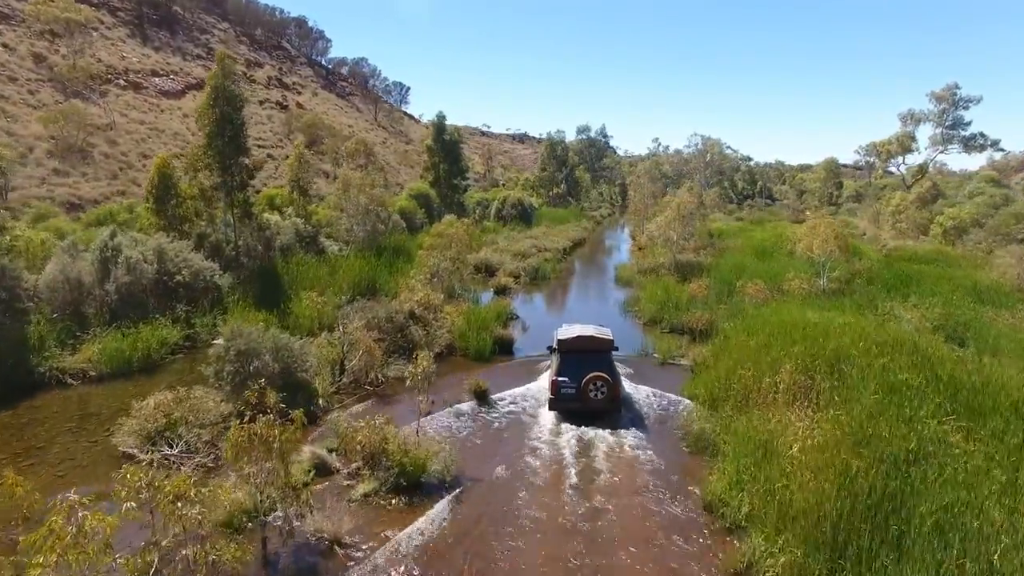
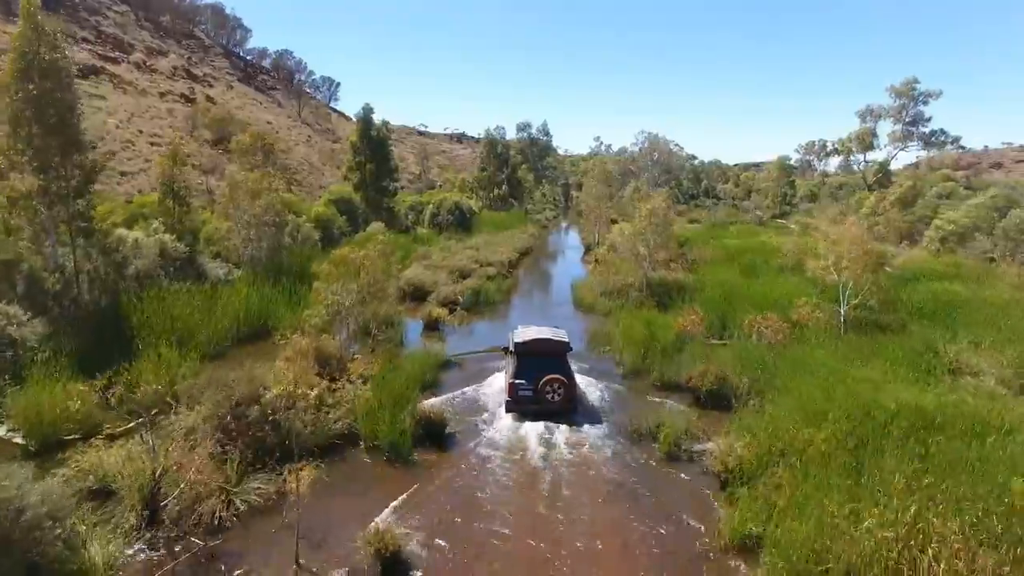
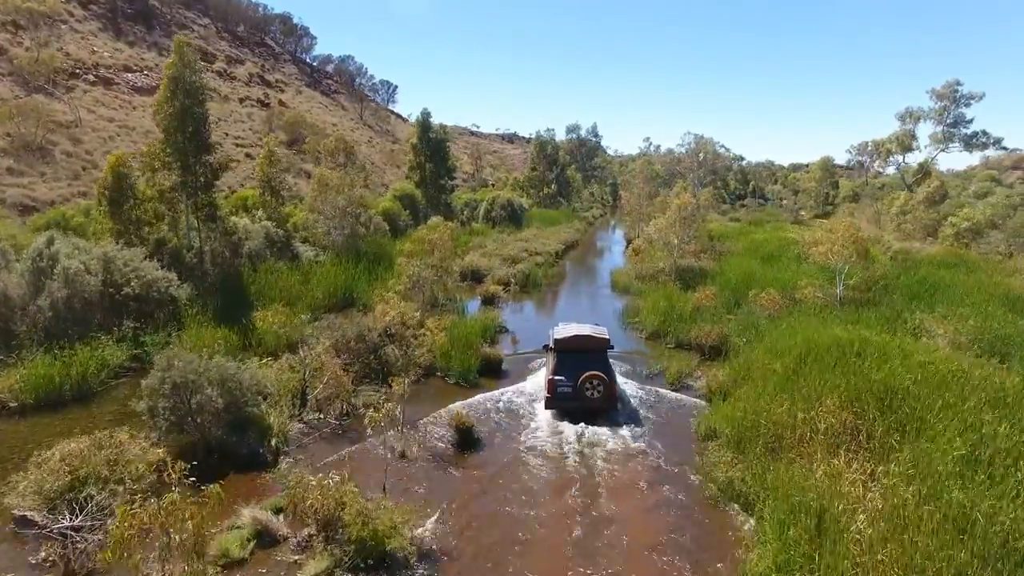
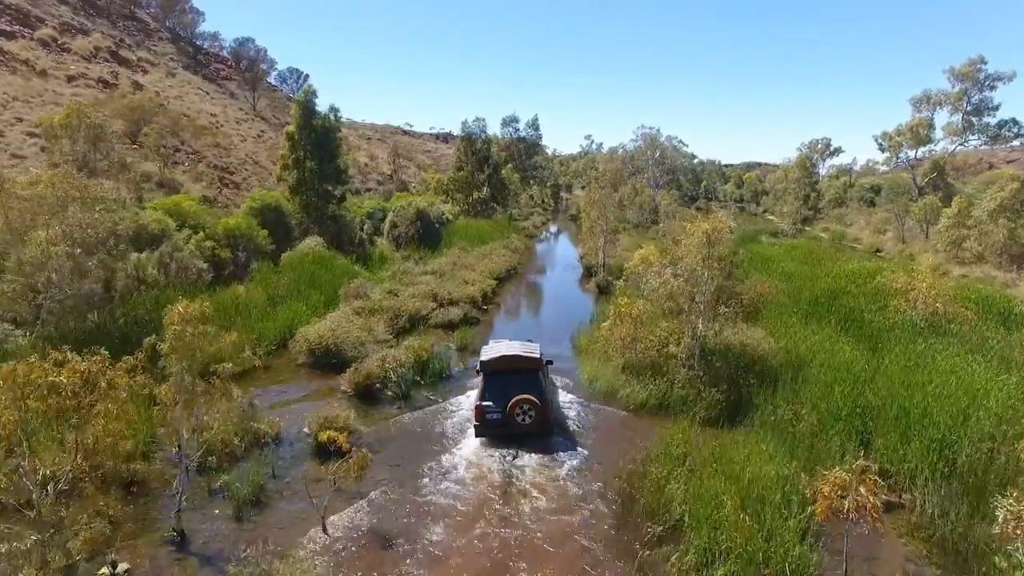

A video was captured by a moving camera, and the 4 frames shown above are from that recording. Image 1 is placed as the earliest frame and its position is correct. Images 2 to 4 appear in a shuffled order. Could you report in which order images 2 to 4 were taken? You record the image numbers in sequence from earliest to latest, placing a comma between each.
3, 2, 4
